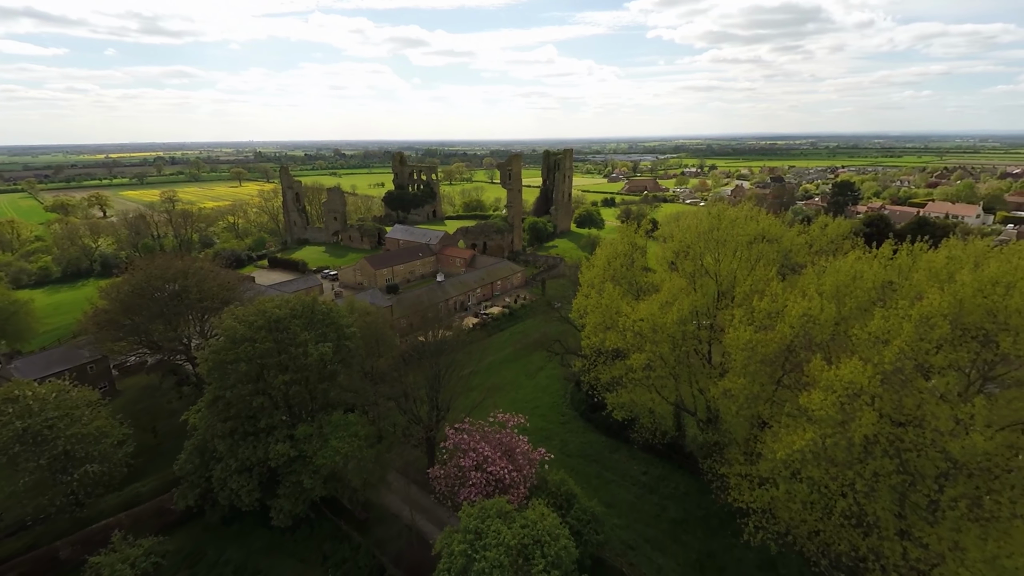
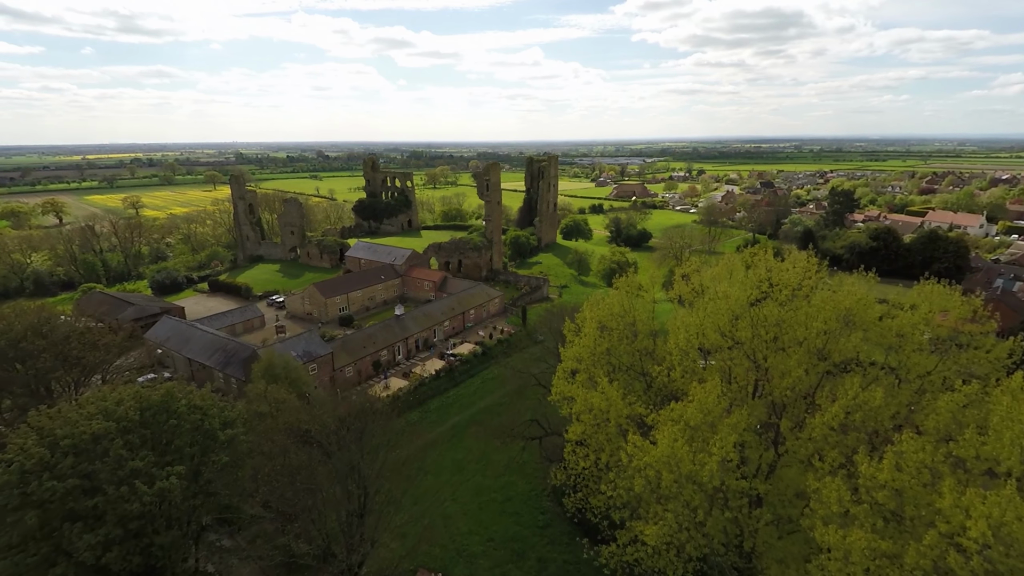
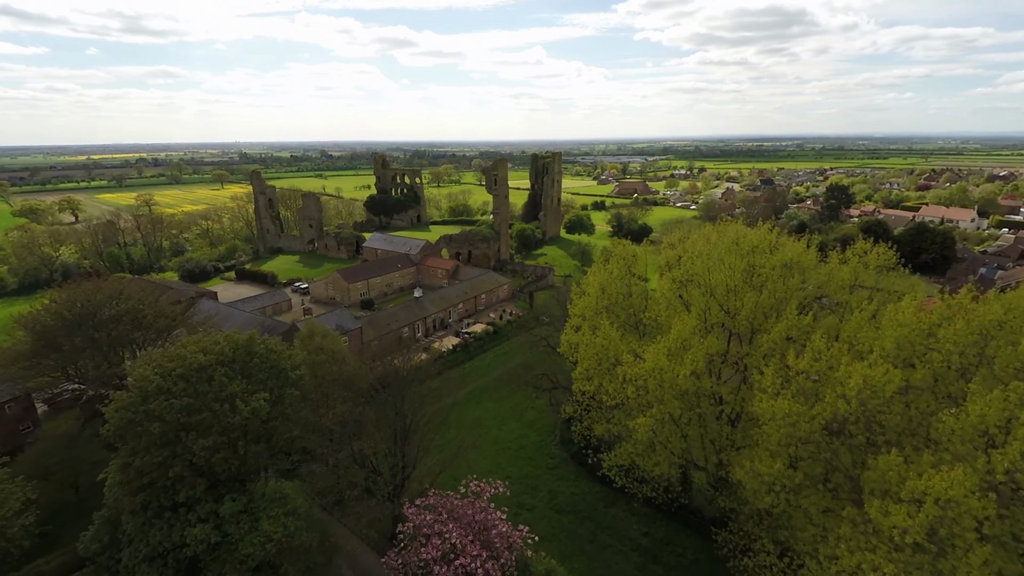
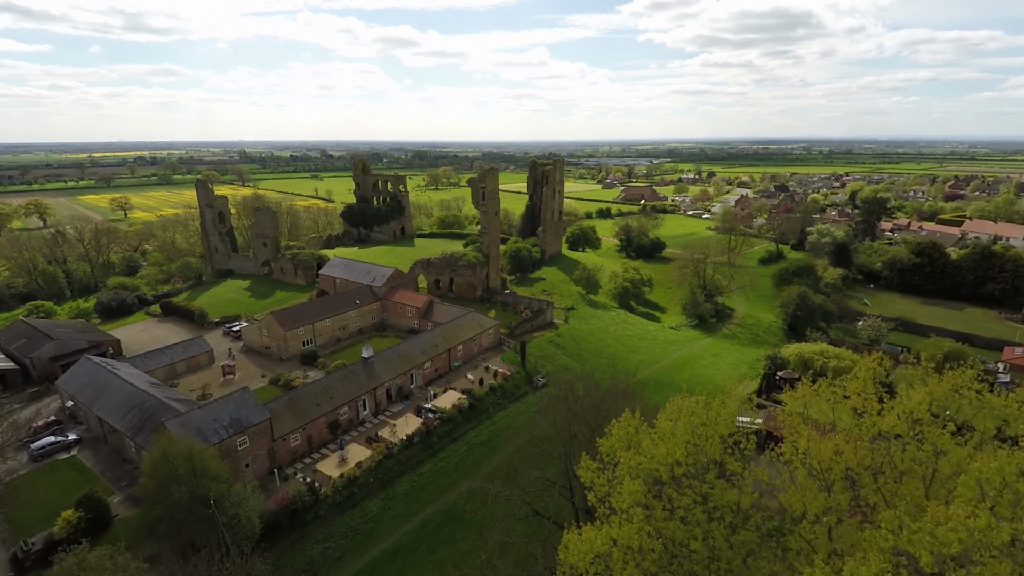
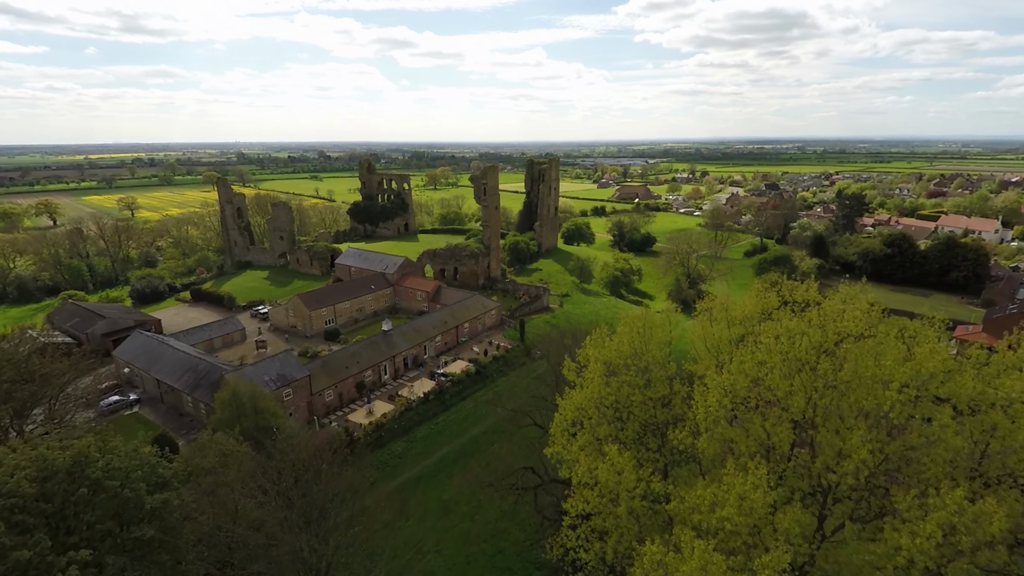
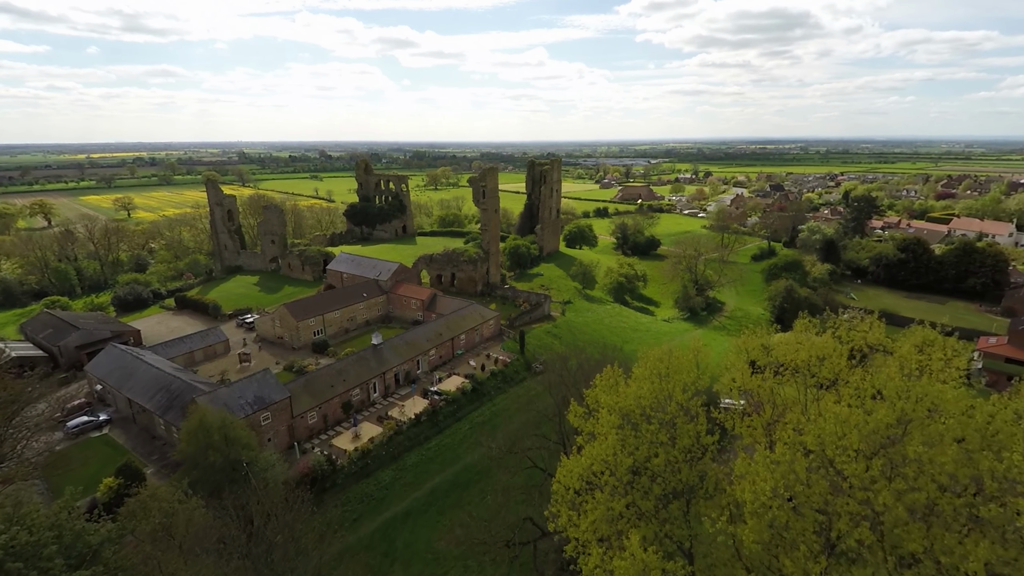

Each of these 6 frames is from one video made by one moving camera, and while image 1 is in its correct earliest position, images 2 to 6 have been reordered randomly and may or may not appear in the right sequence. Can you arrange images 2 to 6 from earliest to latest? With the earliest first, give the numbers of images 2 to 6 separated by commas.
3, 2, 5, 6, 4
